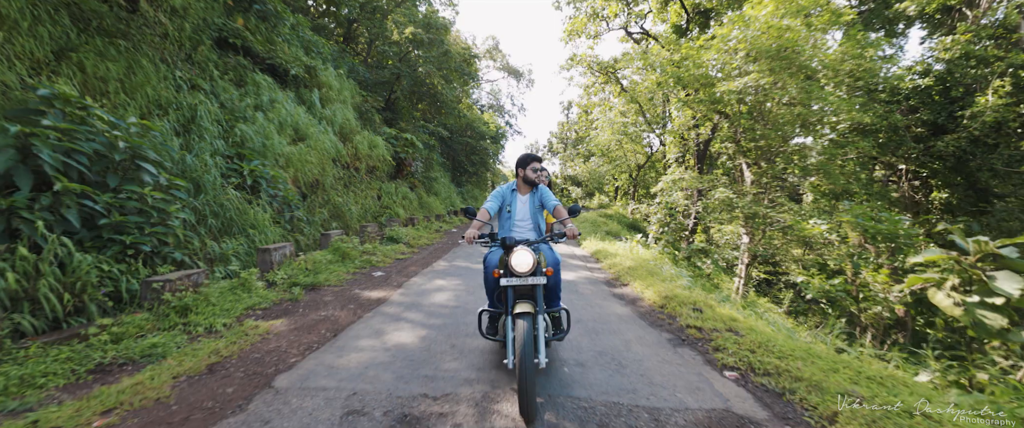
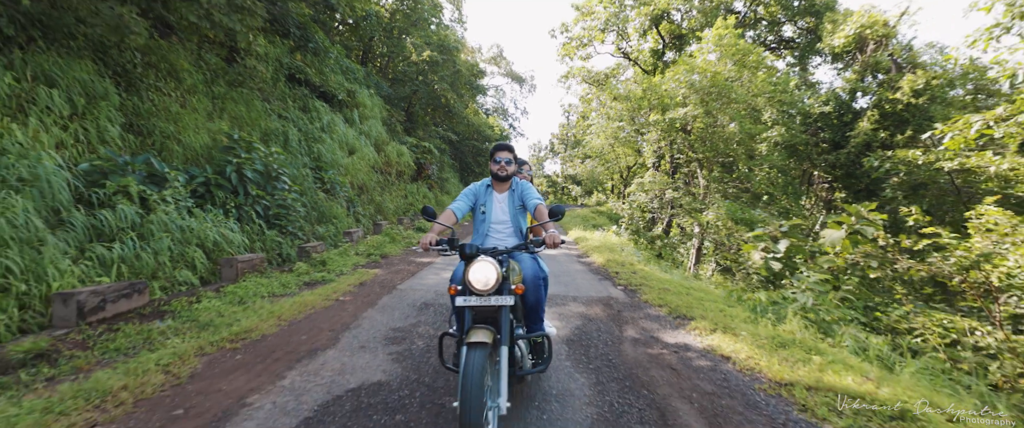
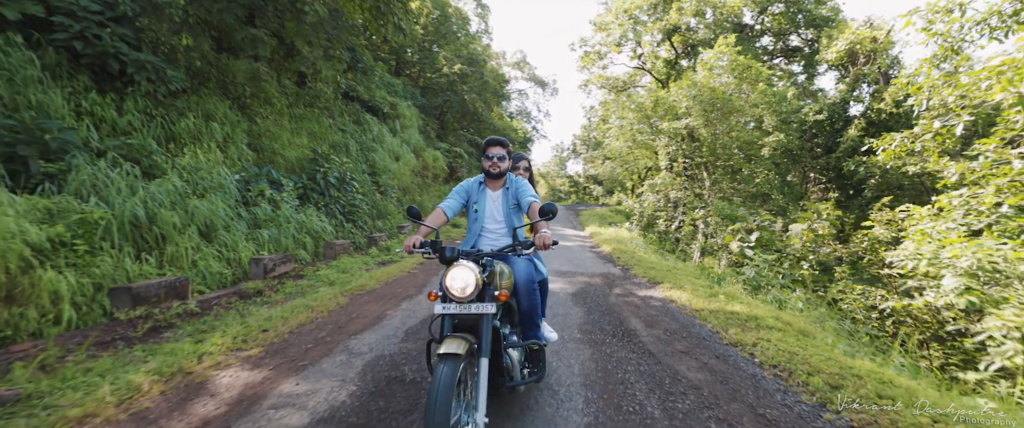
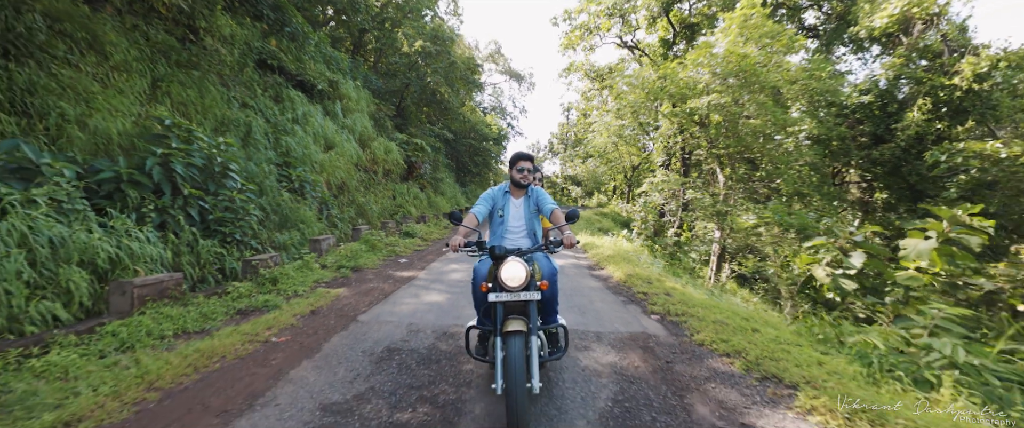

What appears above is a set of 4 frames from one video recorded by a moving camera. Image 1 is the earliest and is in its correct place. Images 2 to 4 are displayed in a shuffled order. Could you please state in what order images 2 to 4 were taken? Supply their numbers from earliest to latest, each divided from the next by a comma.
4, 2, 3
